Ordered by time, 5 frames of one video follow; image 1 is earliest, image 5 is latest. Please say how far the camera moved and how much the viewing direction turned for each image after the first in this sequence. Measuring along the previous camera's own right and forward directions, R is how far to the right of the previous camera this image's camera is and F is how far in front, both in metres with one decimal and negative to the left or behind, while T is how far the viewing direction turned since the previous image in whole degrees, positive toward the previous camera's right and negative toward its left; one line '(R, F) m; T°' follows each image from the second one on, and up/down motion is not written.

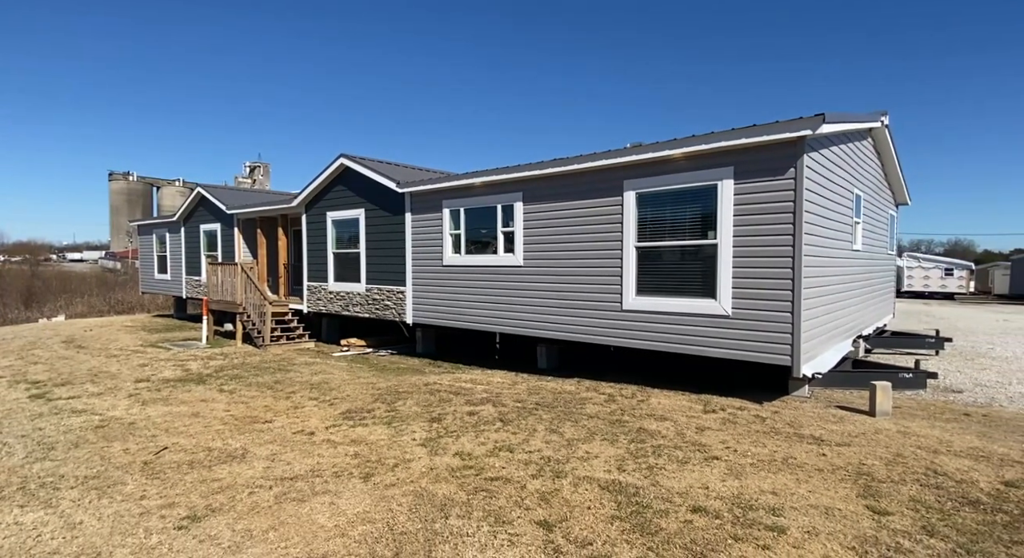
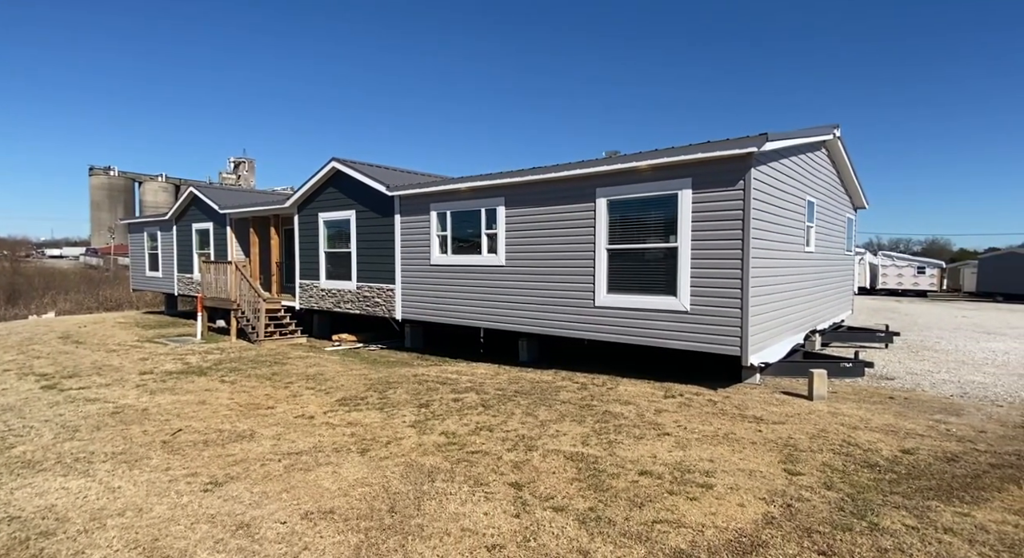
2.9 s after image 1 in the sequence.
(+0.1, -0.7) m; +1°
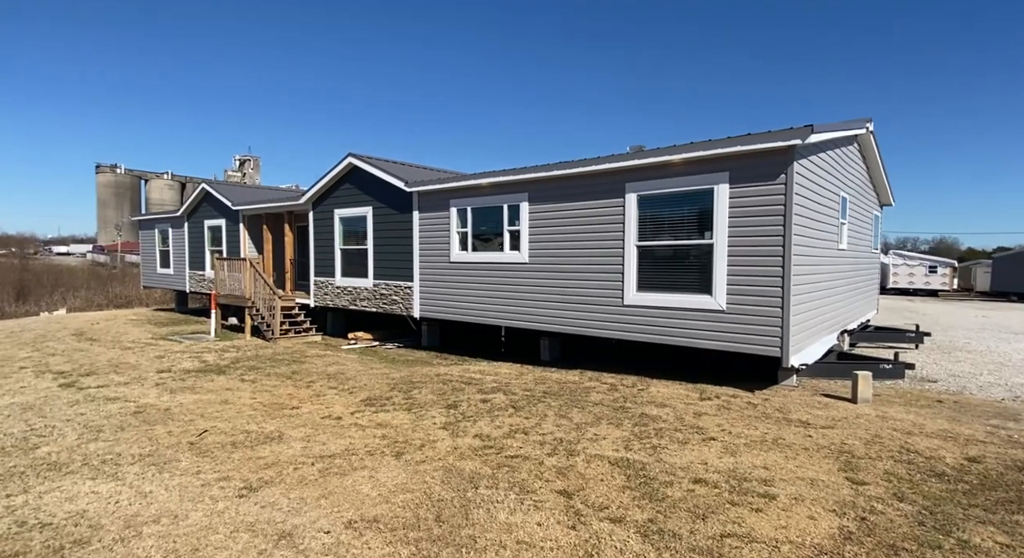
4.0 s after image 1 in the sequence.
(-0.3, +0.2) m; 0°
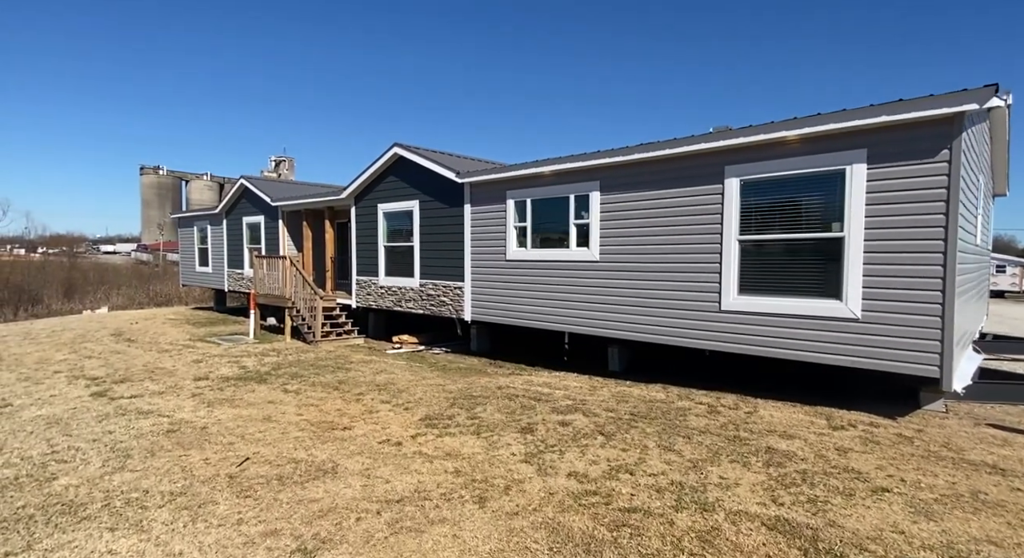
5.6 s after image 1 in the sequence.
(-0.6, +1.1) m; -3°
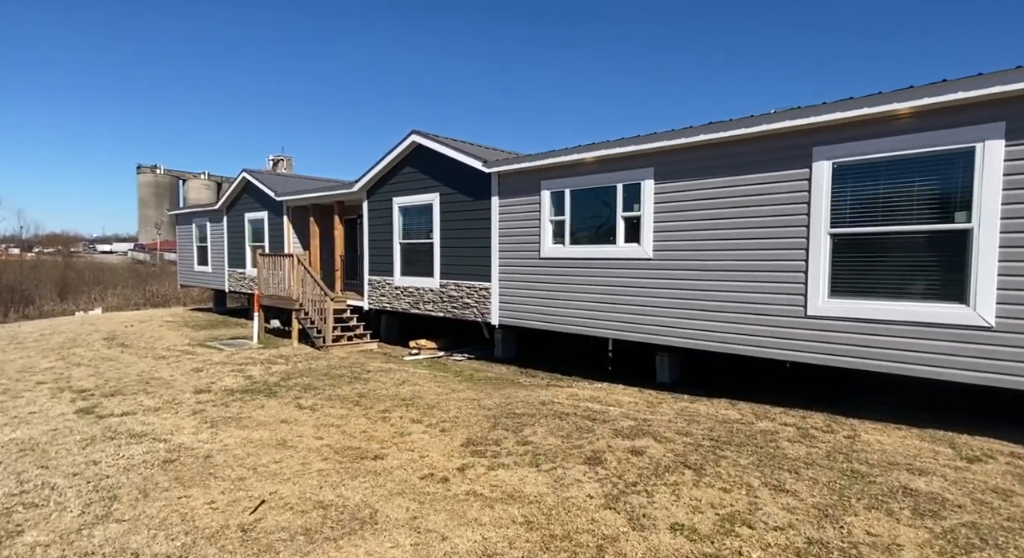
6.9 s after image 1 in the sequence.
(-0.6, +1.0) m; 0°
